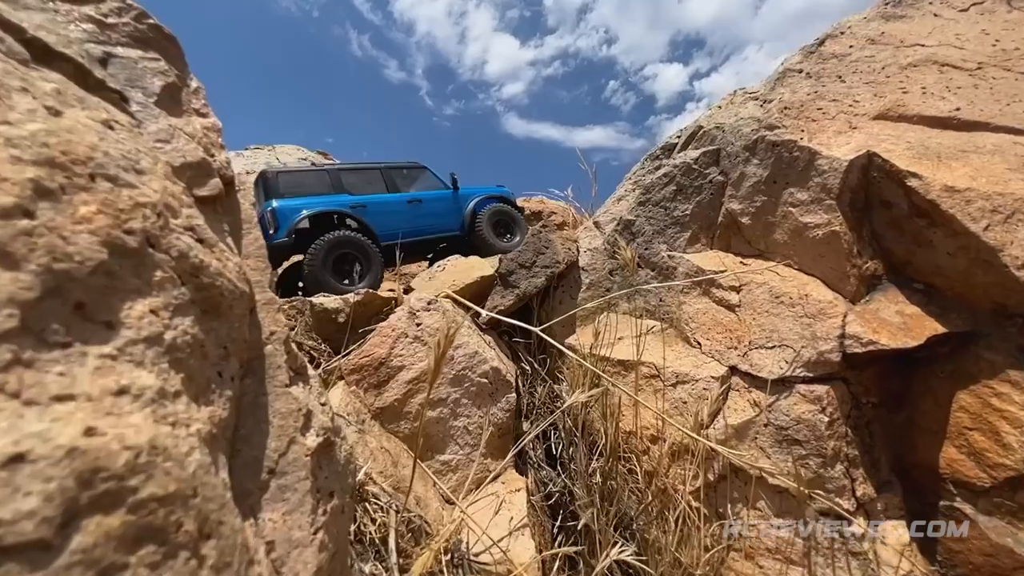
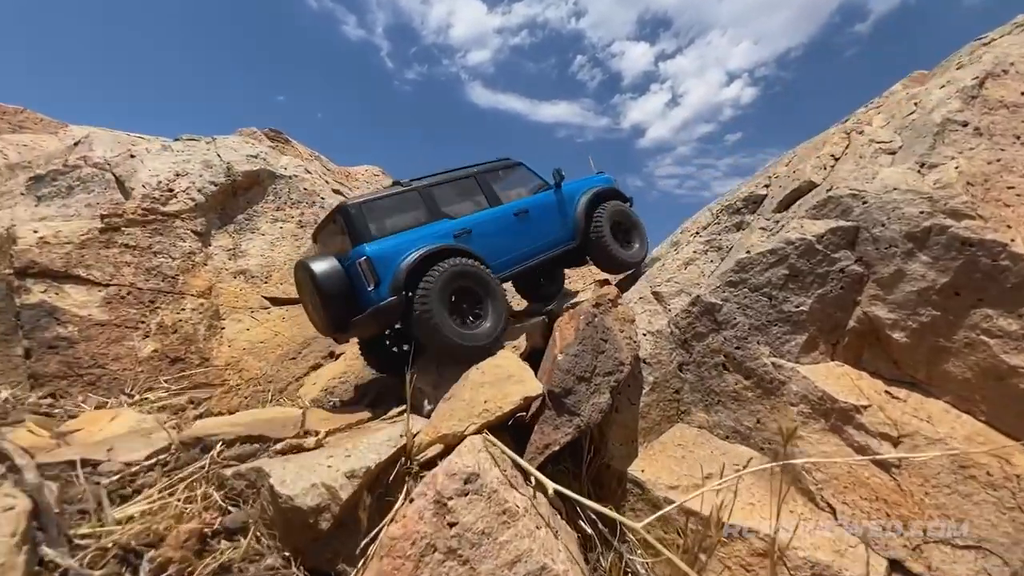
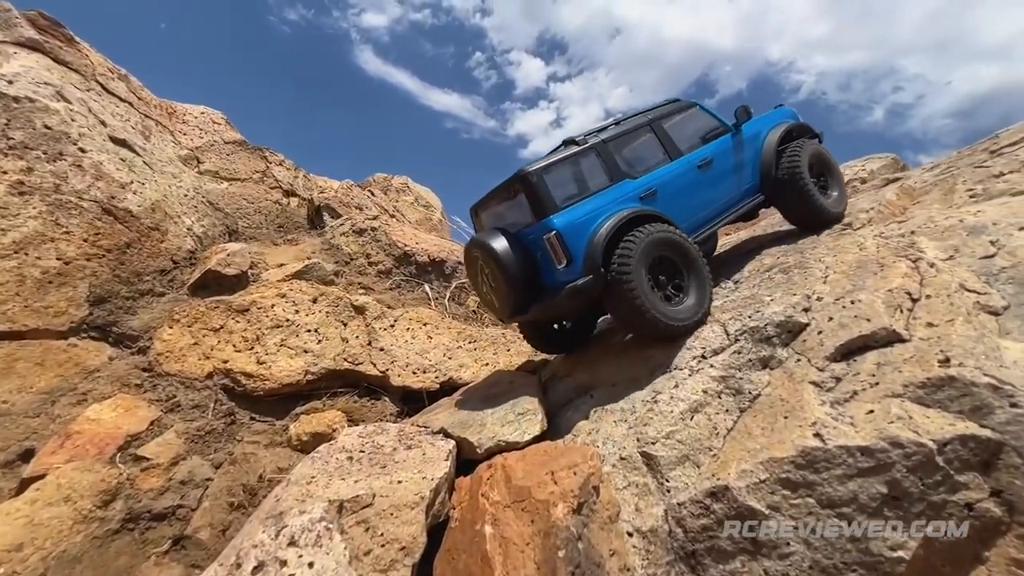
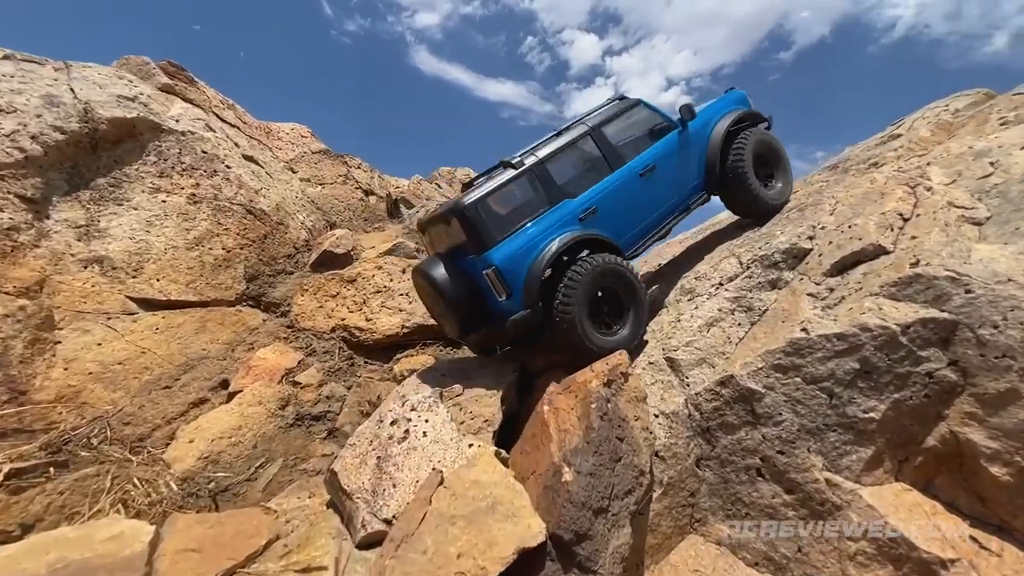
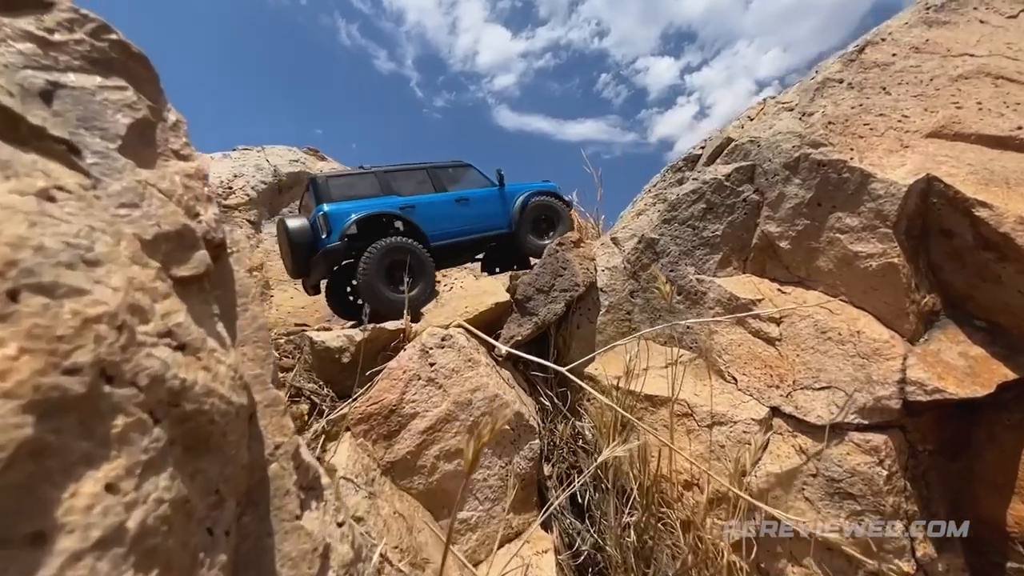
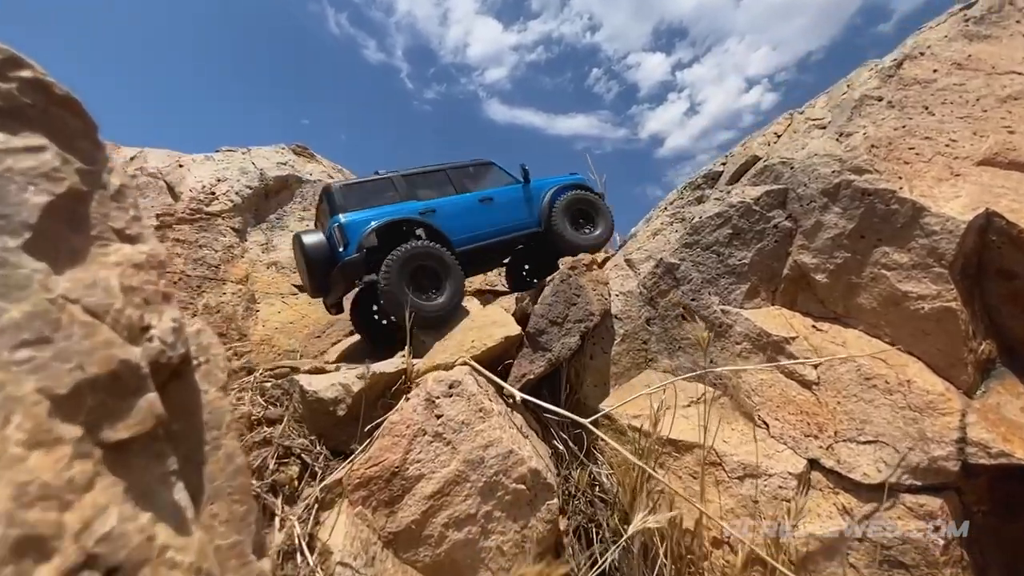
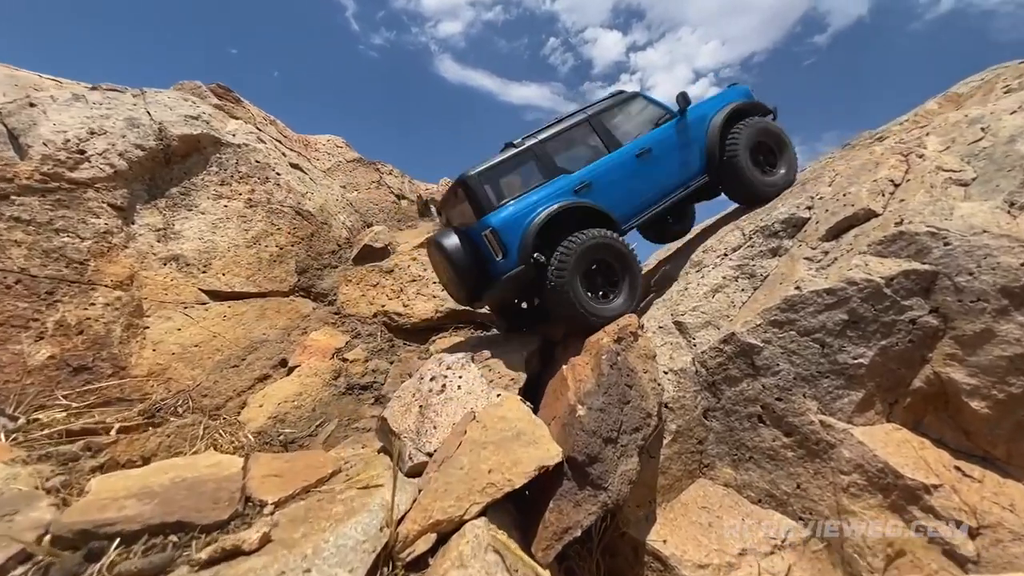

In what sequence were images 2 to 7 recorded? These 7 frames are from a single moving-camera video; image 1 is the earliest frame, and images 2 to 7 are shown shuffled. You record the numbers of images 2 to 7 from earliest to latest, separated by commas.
5, 6, 2, 7, 4, 3
